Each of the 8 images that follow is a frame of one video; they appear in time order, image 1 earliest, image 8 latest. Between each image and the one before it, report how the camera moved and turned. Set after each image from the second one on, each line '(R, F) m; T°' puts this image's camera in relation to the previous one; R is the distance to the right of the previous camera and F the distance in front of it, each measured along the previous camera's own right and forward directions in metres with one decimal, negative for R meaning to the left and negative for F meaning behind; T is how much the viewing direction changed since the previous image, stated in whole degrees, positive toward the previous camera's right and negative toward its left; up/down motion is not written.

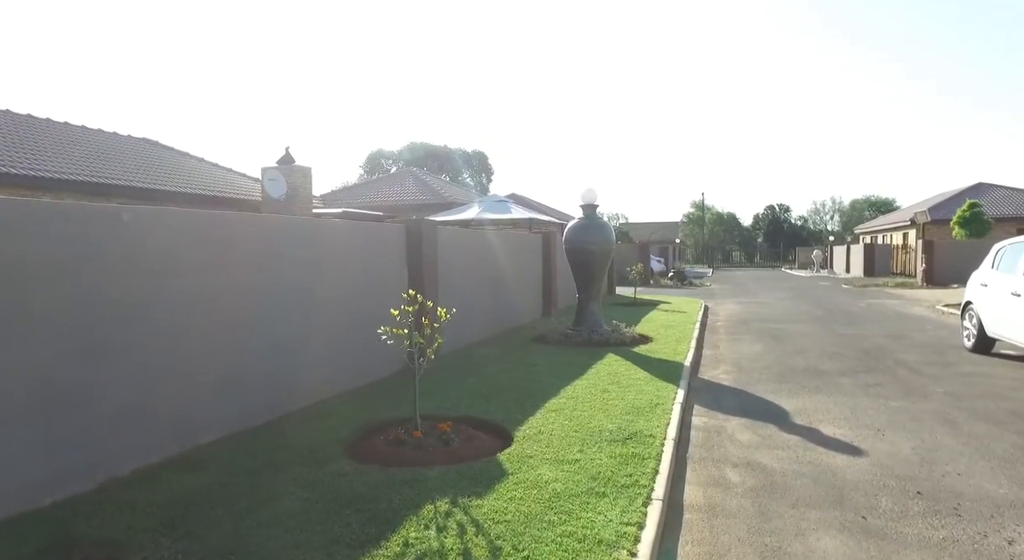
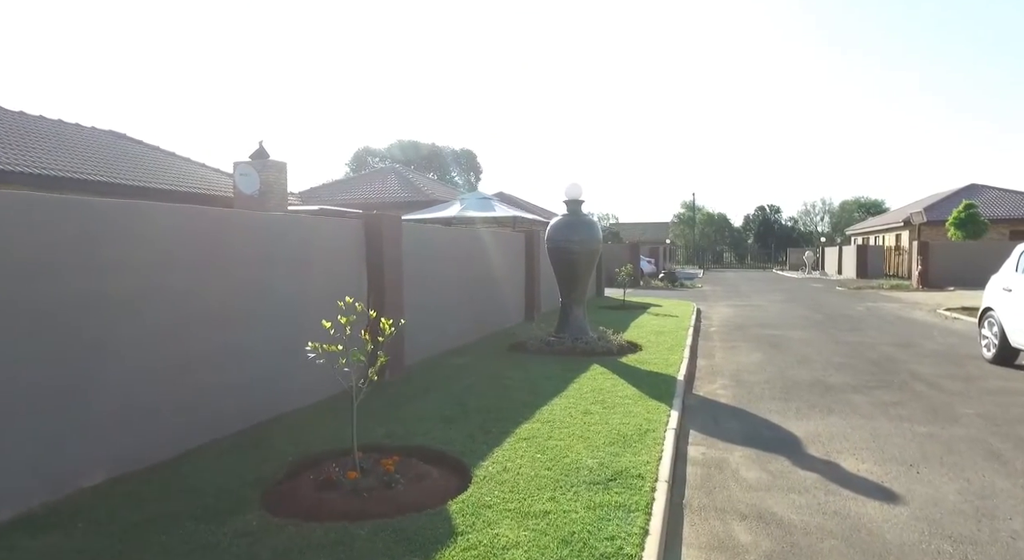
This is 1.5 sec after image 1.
(+0.2, +0.9) m; +1°
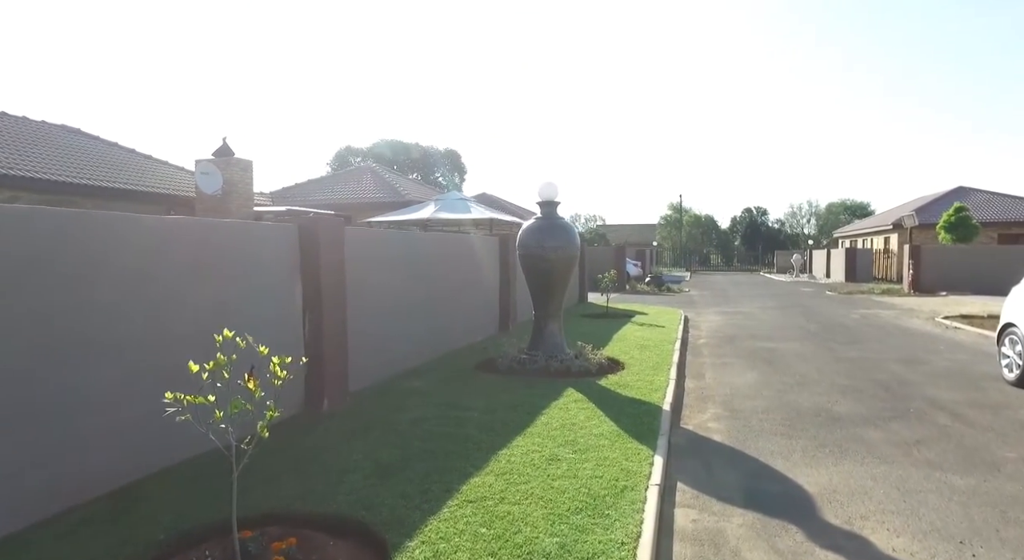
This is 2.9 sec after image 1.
(+0.3, +1.0) m; +1°
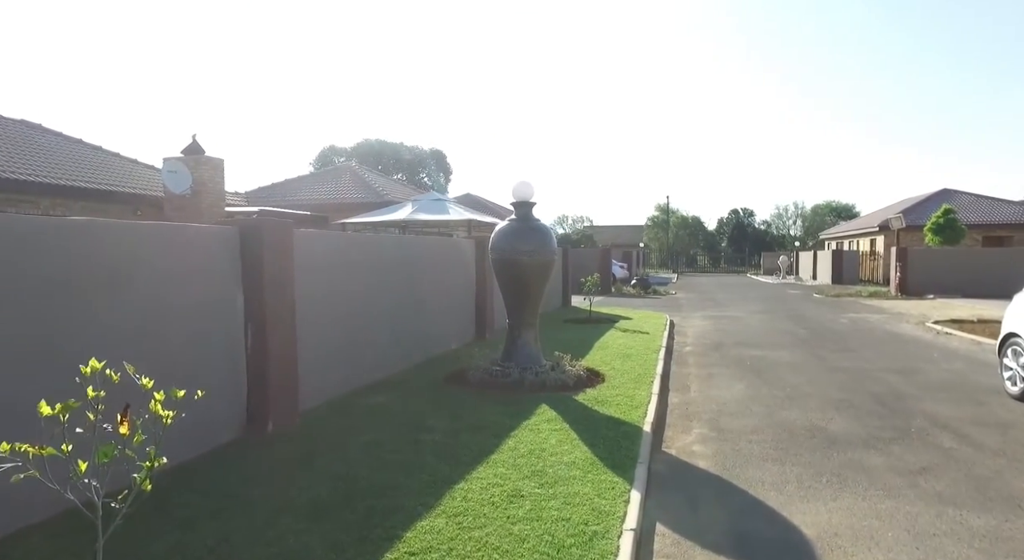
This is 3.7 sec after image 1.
(+0.2, +0.6) m; +1°
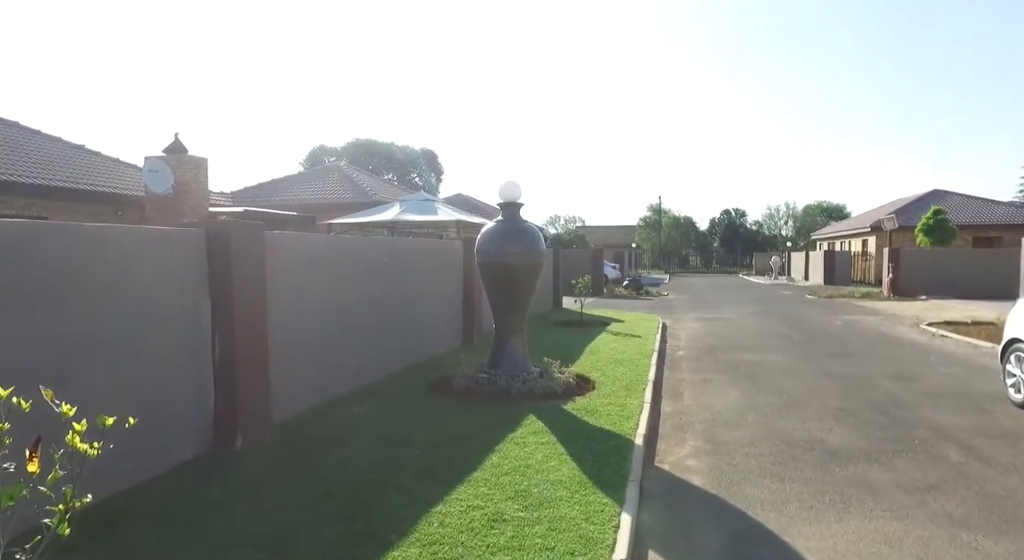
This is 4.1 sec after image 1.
(+0.1, +0.3) m; +1°
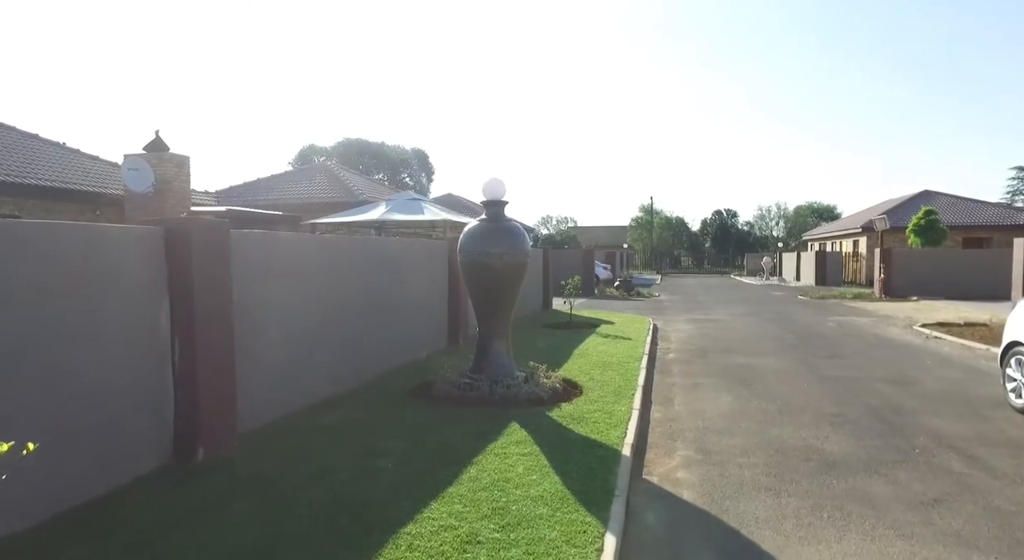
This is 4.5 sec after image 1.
(+0.1, +0.3) m; +1°
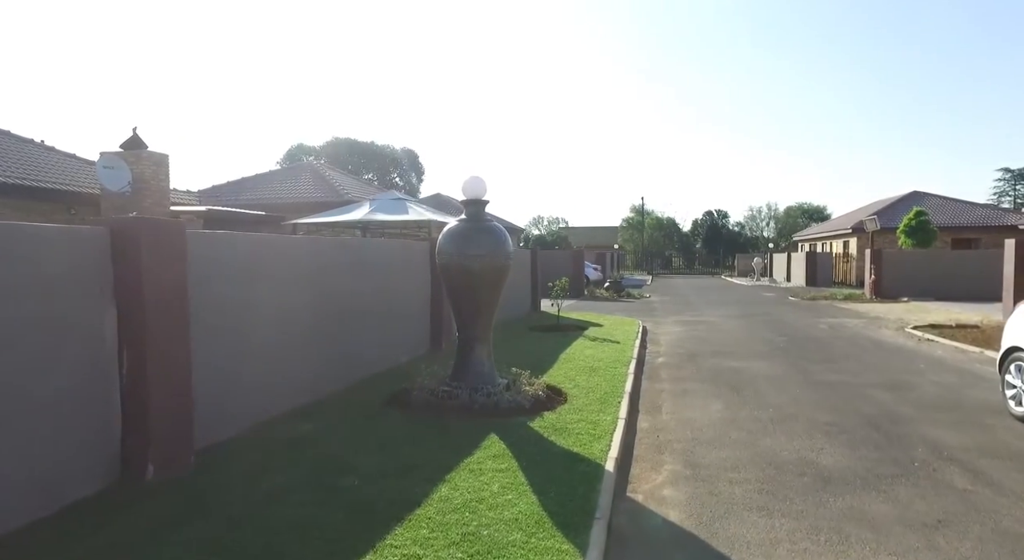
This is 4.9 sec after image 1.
(+0.1, +0.3) m; +1°
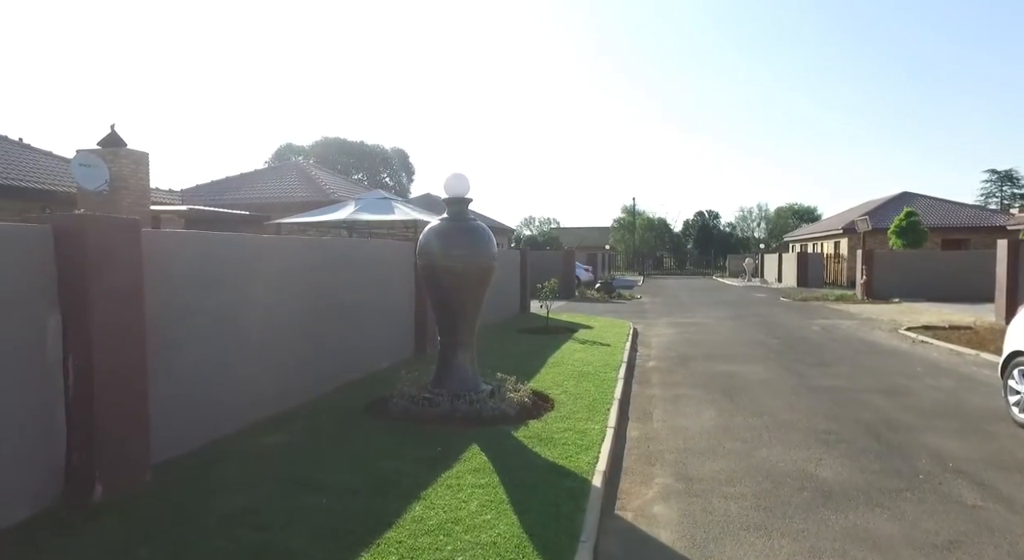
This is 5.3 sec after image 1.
(+0.1, +0.3) m; +1°
